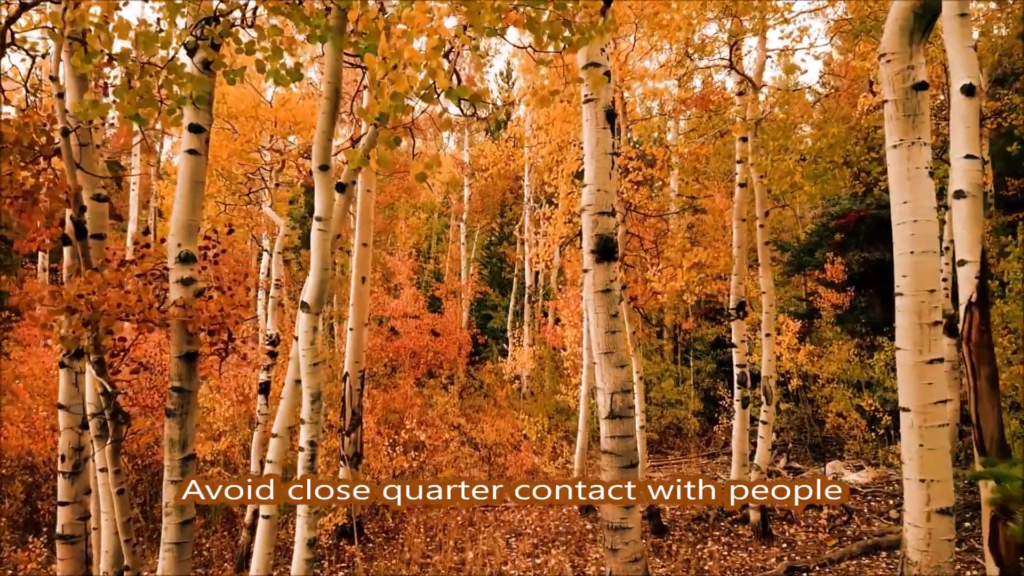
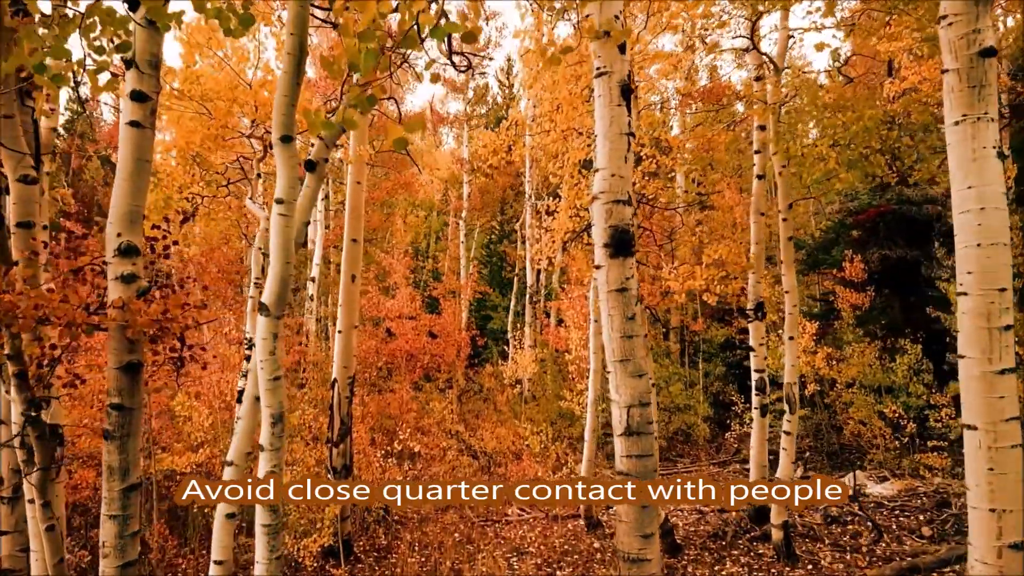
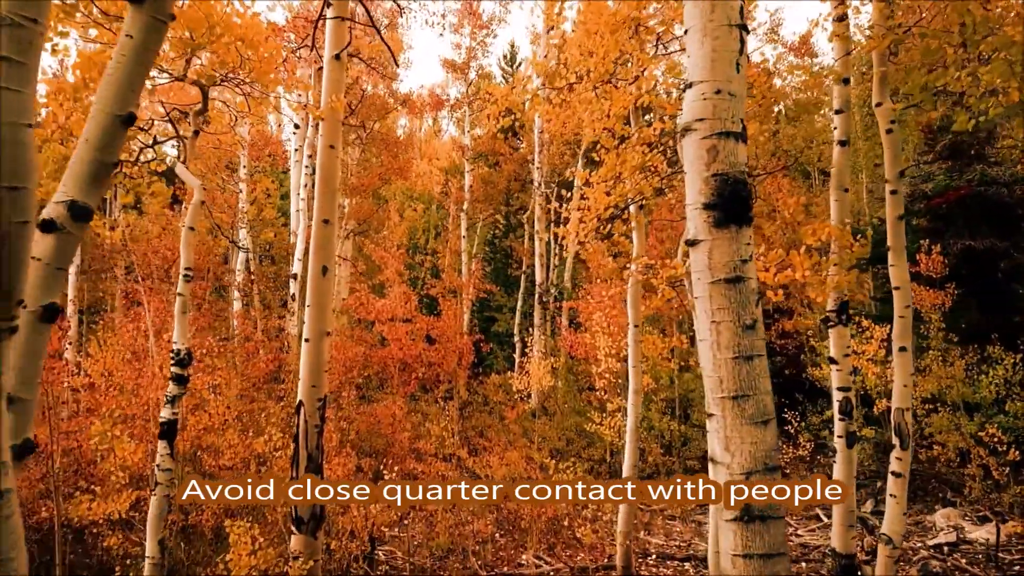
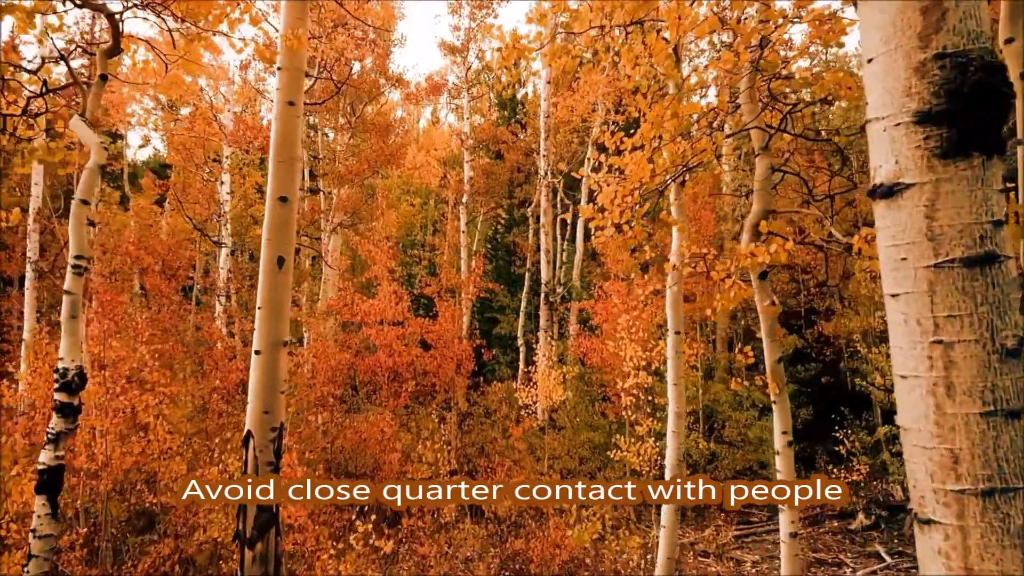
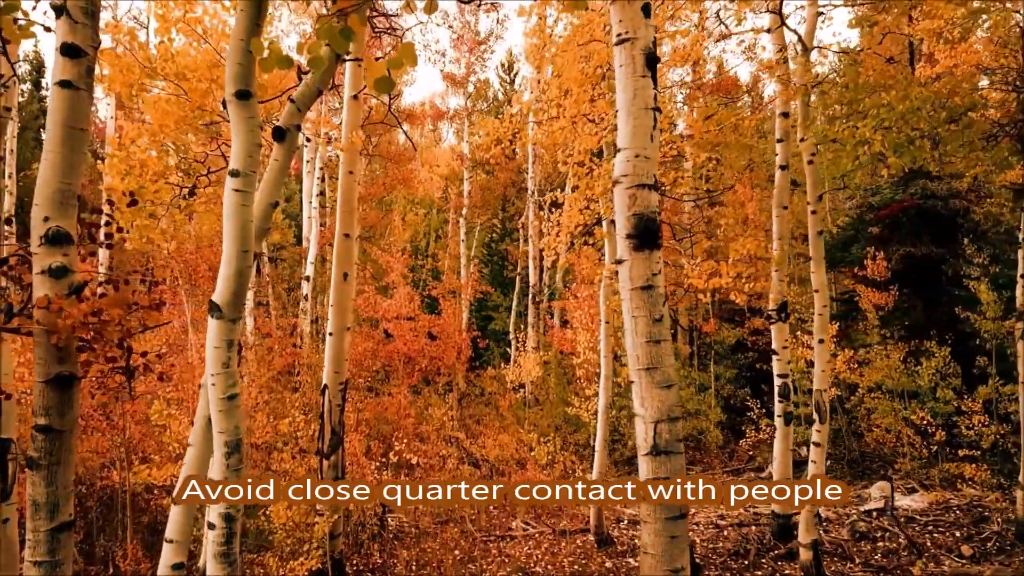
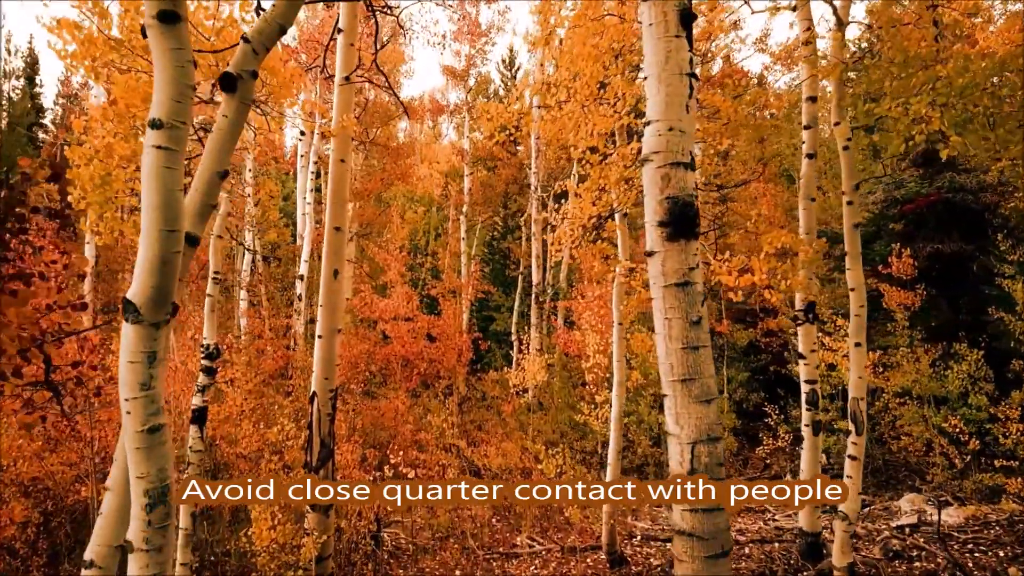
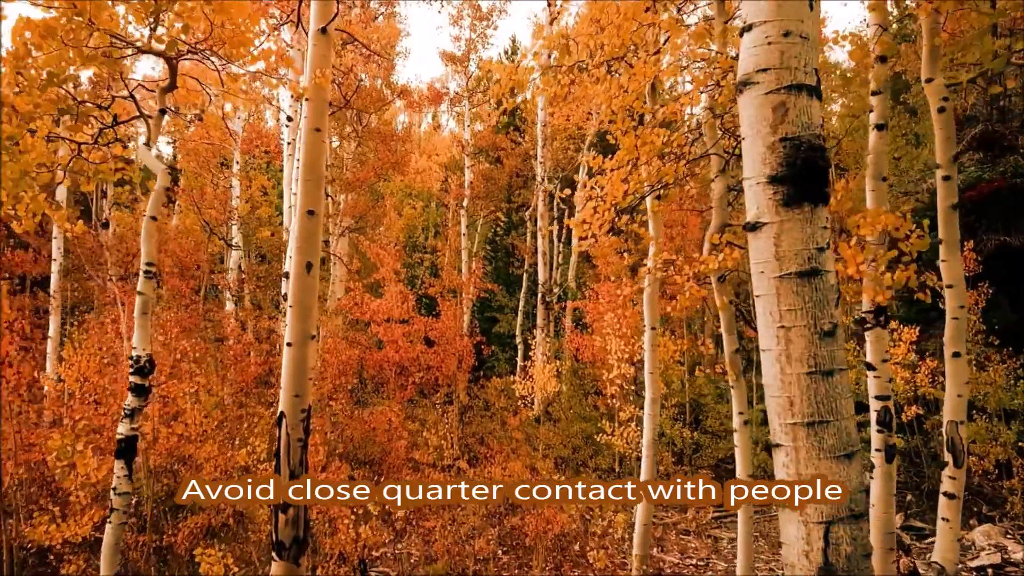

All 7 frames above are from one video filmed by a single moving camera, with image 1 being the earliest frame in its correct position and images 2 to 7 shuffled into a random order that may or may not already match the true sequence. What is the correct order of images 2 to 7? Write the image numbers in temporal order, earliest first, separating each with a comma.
2, 5, 6, 3, 7, 4
